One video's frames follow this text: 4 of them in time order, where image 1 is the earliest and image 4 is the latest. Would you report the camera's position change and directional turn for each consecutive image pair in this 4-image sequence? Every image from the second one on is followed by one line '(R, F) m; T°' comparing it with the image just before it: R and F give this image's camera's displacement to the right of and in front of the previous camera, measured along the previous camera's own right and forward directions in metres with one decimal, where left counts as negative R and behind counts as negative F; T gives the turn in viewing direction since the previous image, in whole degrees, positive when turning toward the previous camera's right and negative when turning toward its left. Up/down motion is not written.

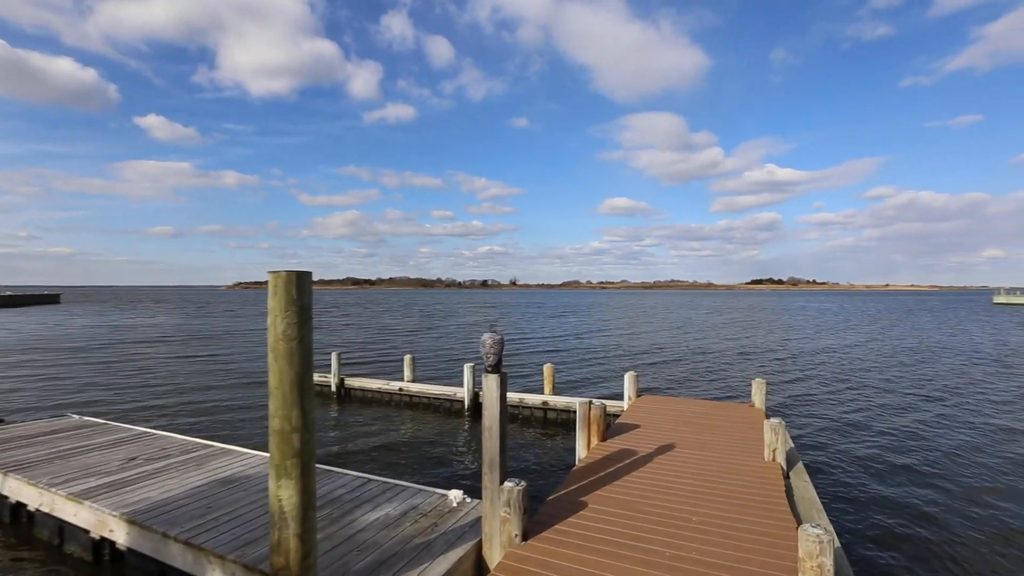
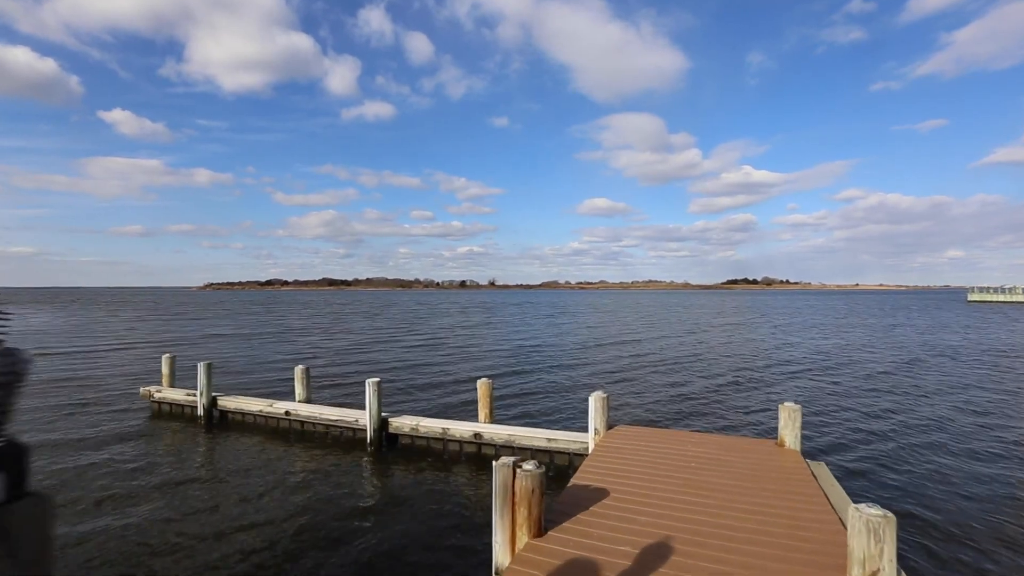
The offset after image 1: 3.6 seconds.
(+1.4, +4.7) m; +2°
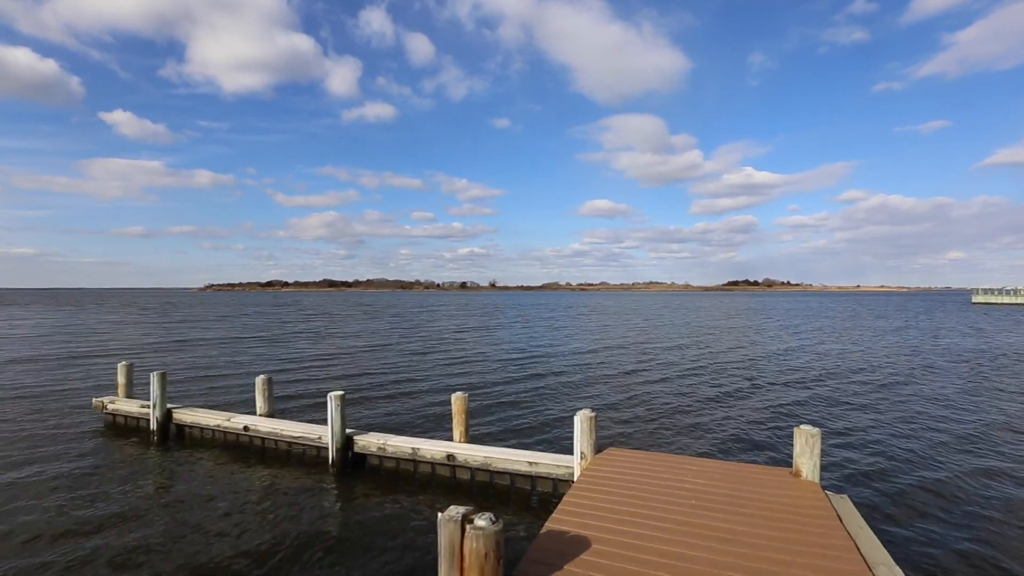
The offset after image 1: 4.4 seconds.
(+0.5, +1.2) m; 0°
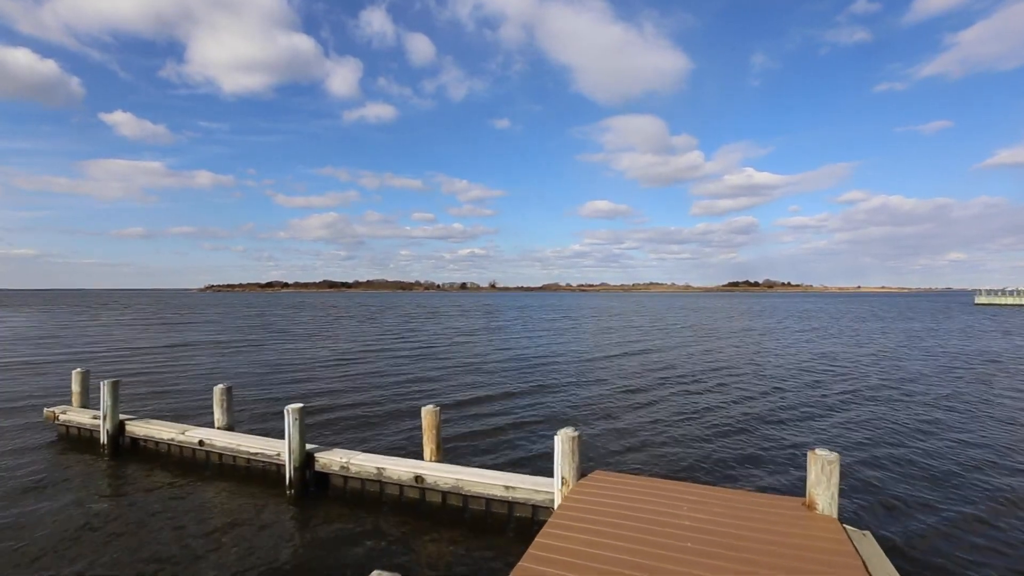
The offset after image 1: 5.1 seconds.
(+0.4, +1.0) m; 0°
